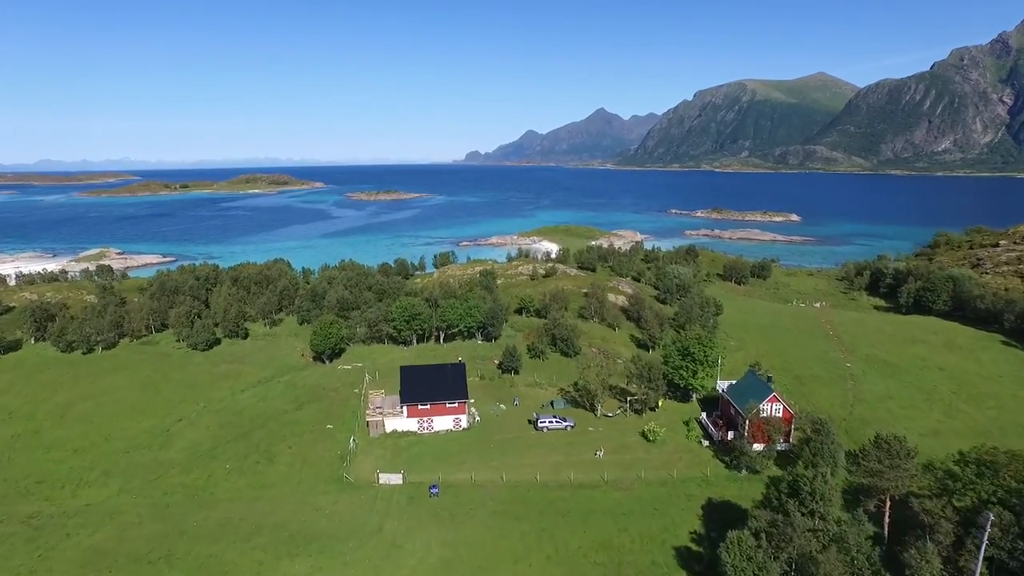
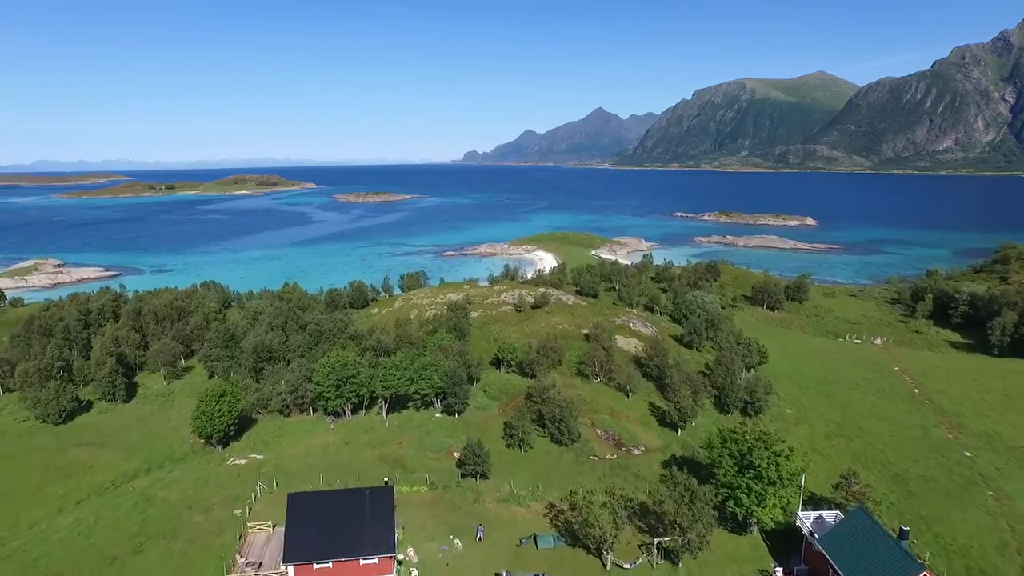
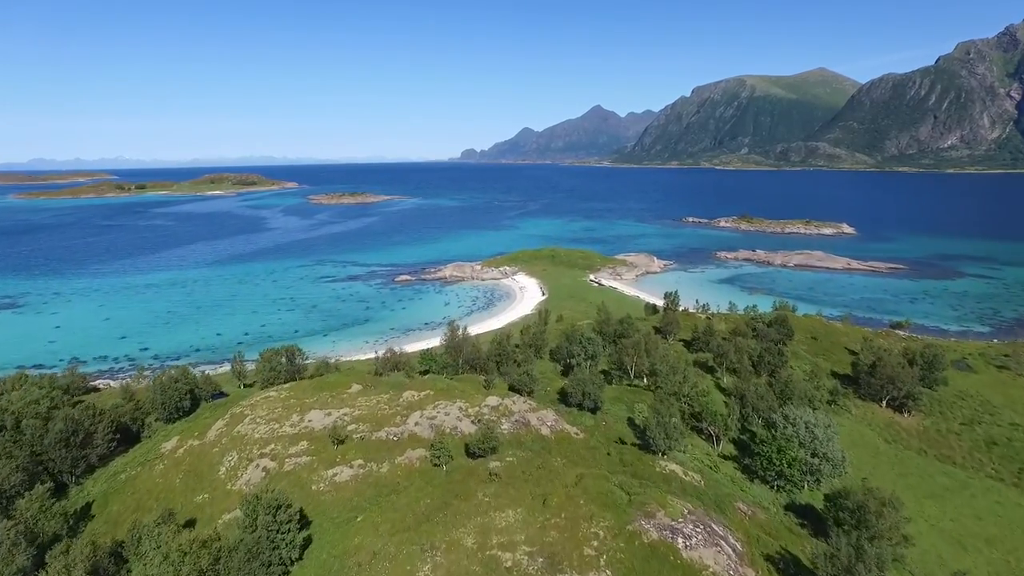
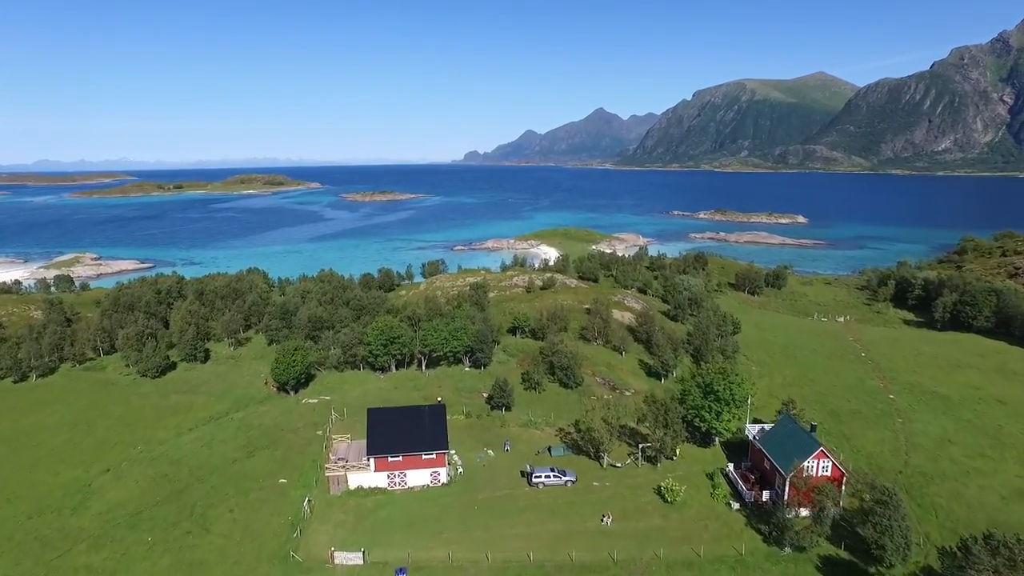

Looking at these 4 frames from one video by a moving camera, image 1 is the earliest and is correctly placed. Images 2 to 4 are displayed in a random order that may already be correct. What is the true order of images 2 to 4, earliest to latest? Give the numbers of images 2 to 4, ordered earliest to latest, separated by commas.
4, 2, 3
